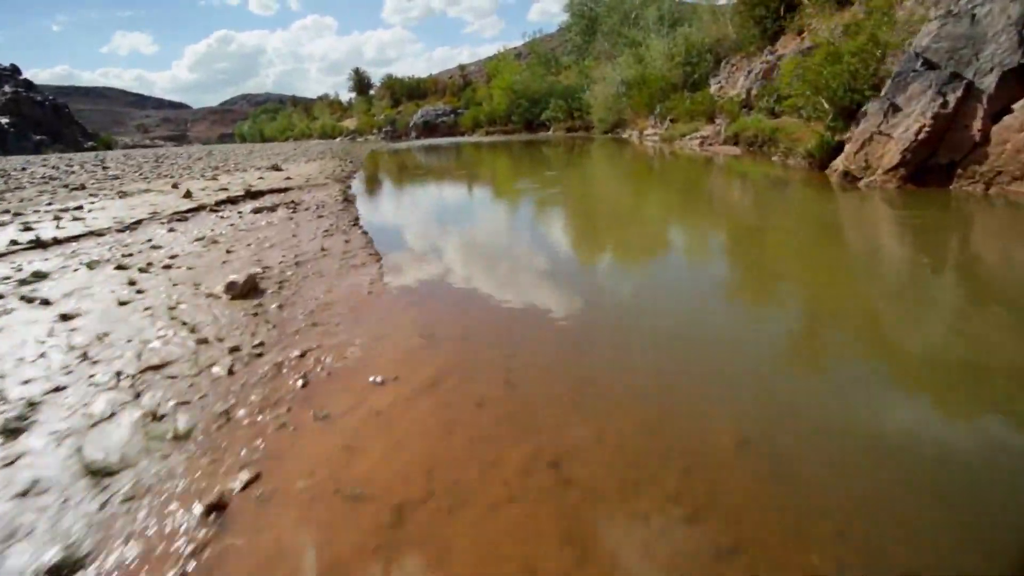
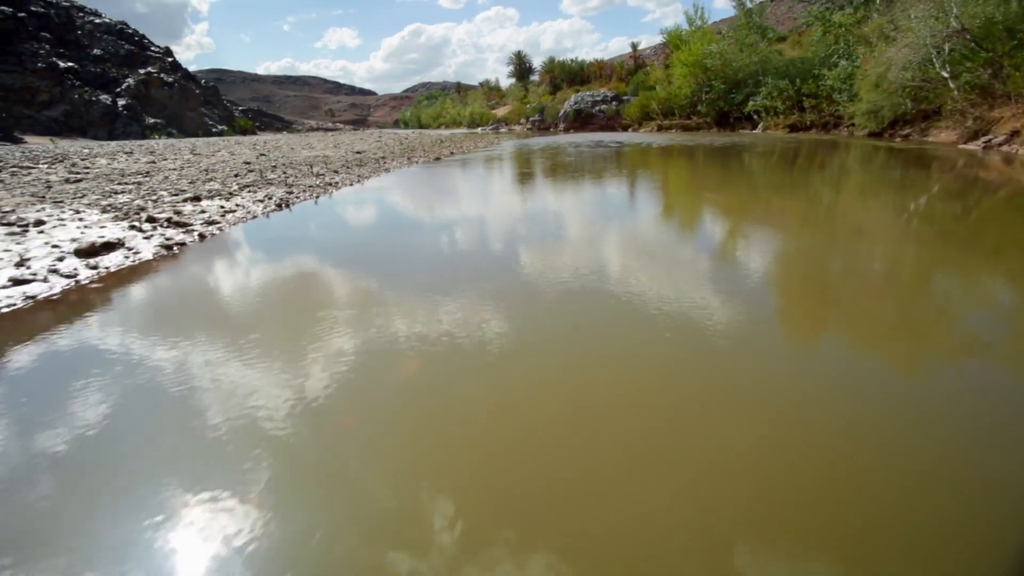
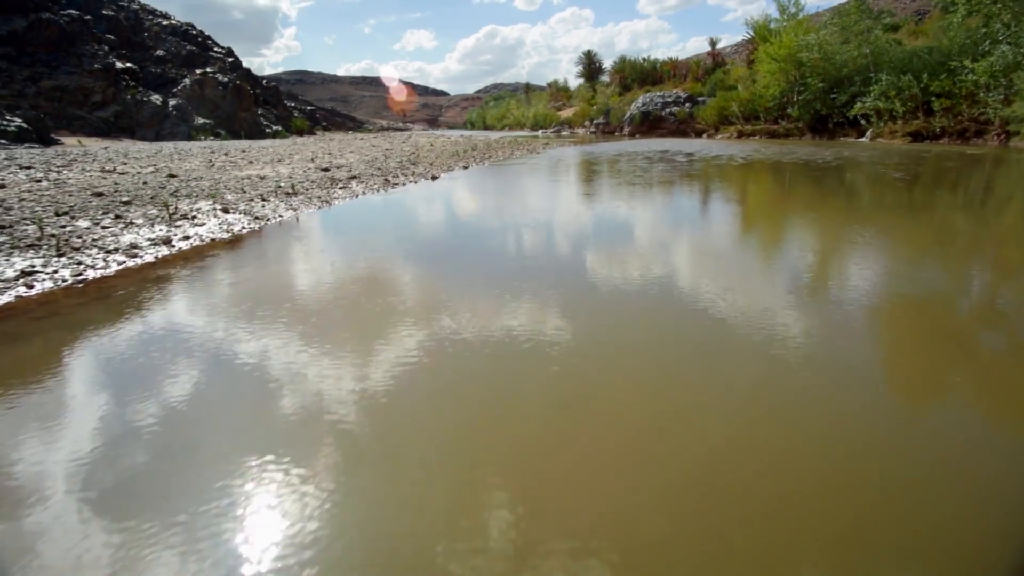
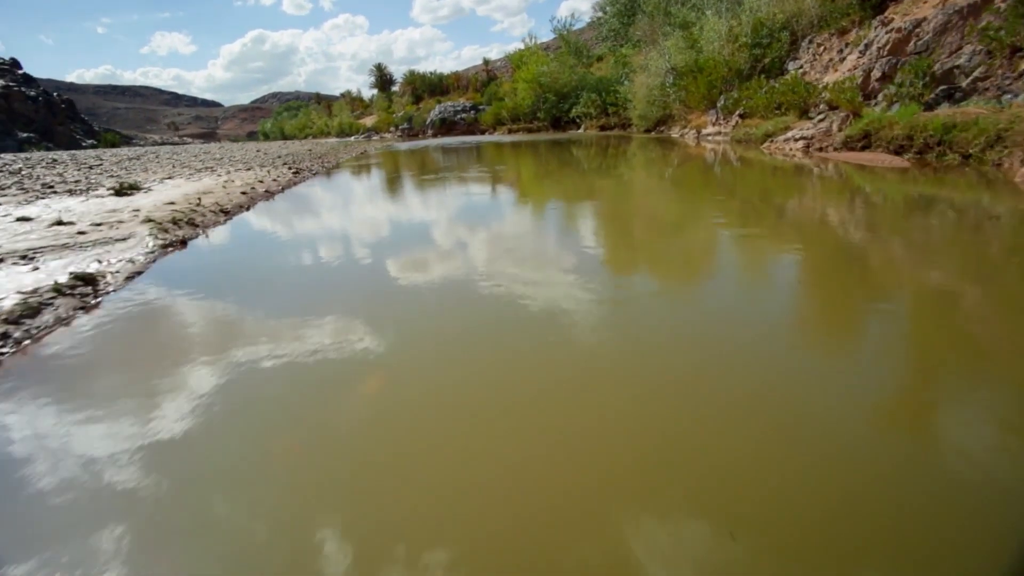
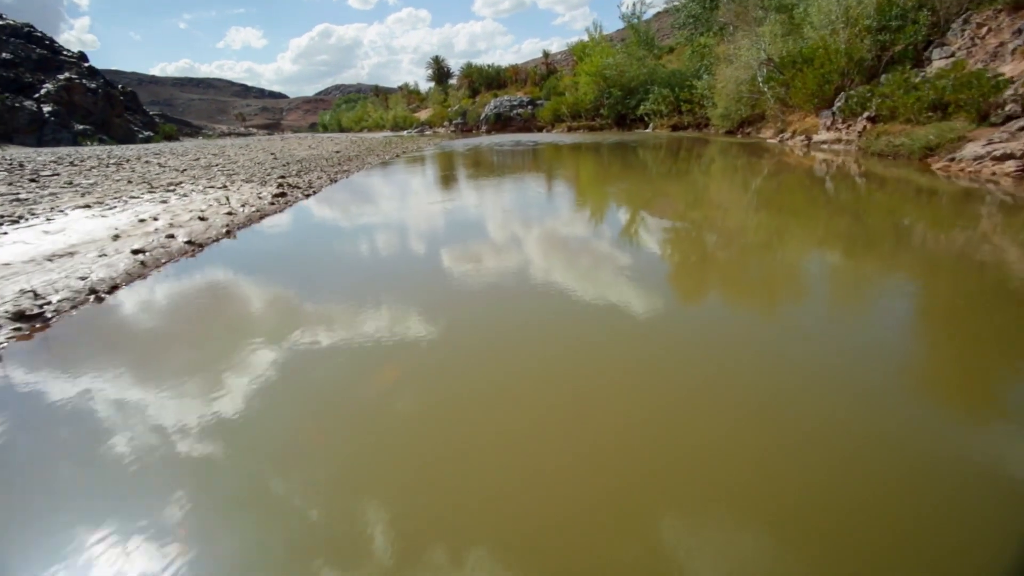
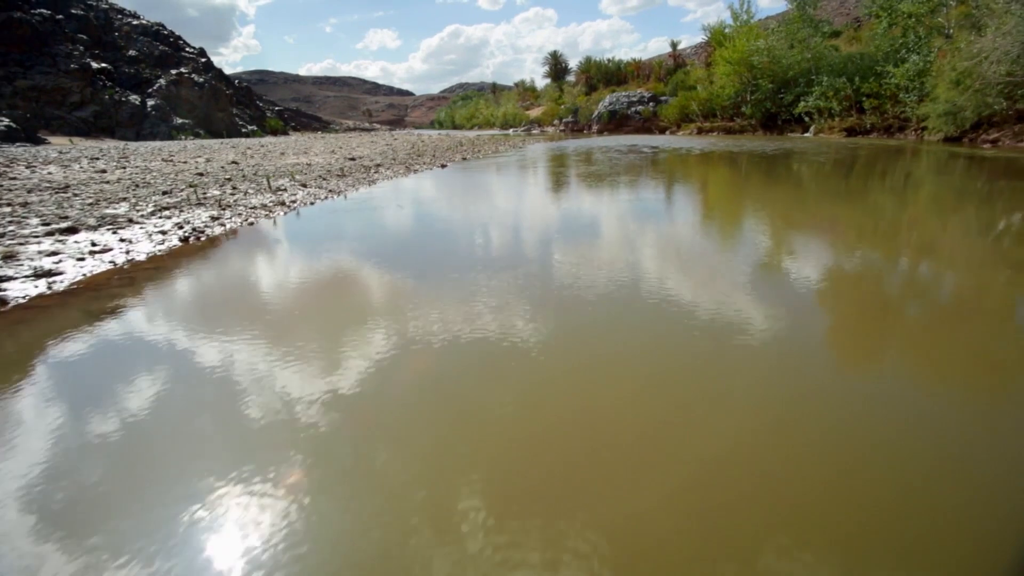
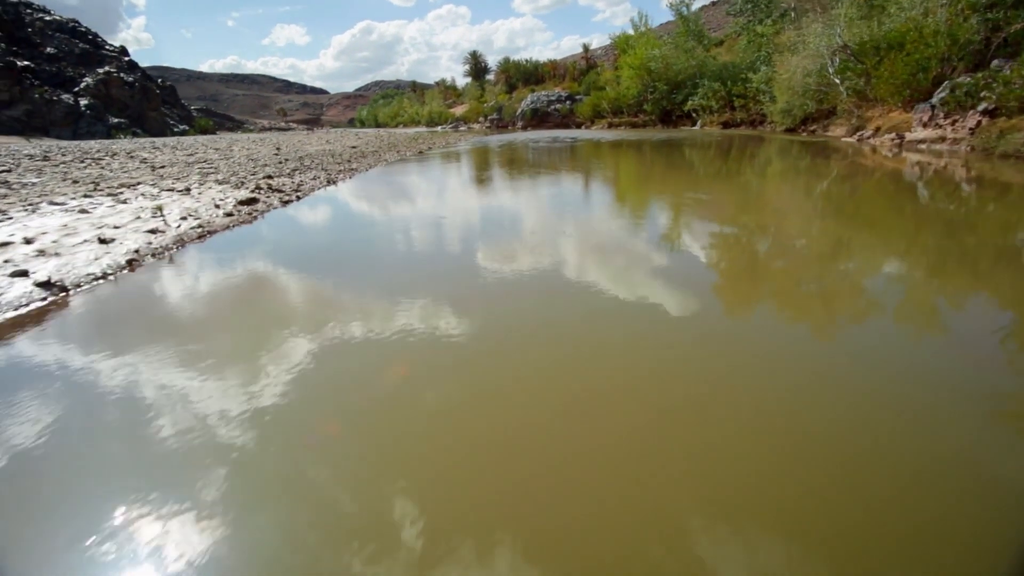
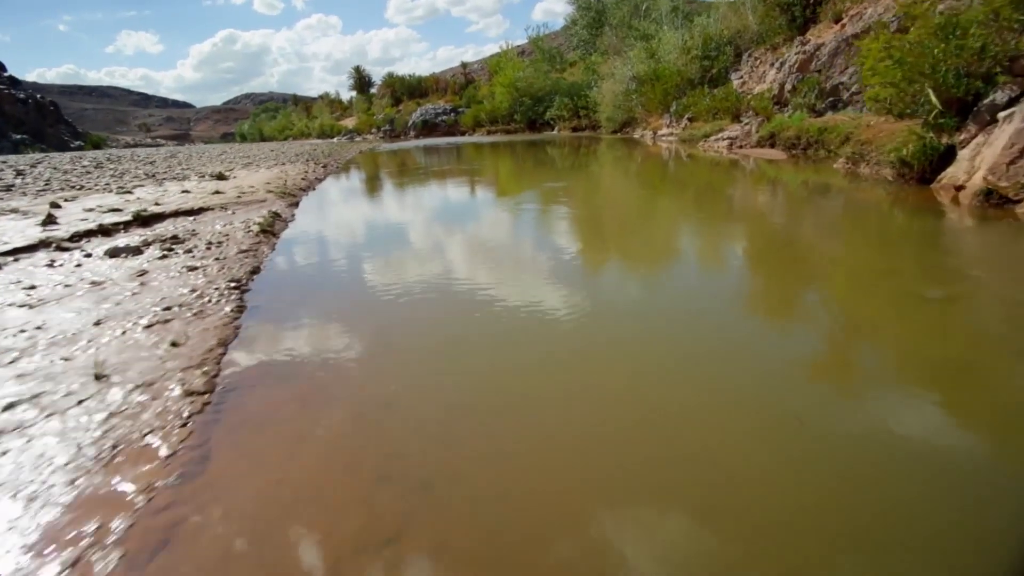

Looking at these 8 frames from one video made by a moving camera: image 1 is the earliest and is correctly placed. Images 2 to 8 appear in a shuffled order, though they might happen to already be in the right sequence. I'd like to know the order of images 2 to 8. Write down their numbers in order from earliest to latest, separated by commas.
8, 4, 5, 7, 2, 6, 3
